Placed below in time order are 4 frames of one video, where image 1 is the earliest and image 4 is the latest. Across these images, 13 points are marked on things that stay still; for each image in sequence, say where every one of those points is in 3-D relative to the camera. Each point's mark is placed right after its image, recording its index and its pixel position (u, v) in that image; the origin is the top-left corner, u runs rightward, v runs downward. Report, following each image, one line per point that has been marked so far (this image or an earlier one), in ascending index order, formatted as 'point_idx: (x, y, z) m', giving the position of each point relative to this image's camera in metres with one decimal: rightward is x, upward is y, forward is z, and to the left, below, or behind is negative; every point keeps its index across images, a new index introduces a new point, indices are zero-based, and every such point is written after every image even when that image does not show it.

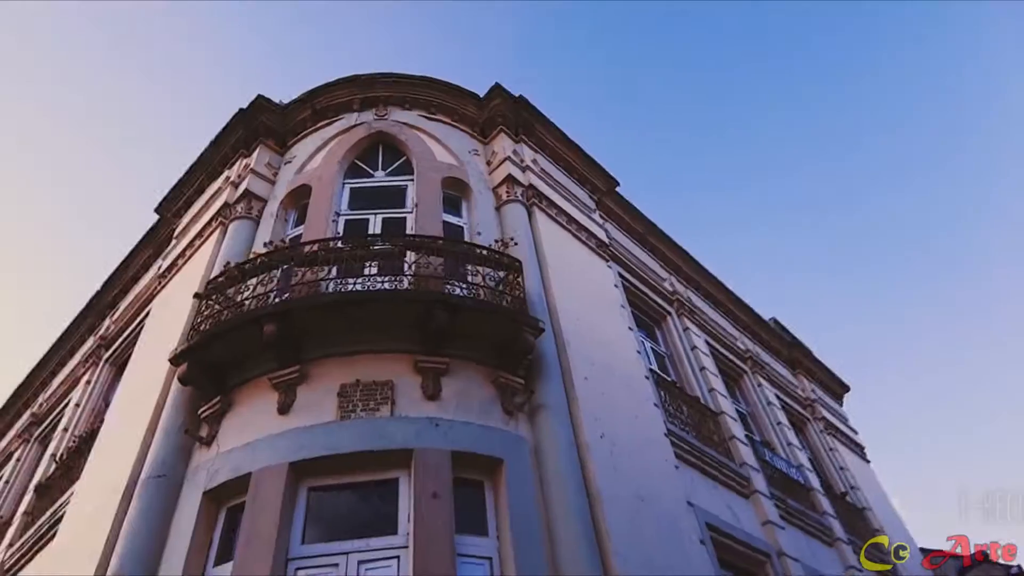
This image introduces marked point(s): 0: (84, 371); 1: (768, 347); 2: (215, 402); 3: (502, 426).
0: (-8.3, -1.6, +13.5) m
1: (+6.3, -1.4, +17.1) m
2: (-3.2, -1.2, +7.4) m
3: (-0.1, -1.4, +7.2) m
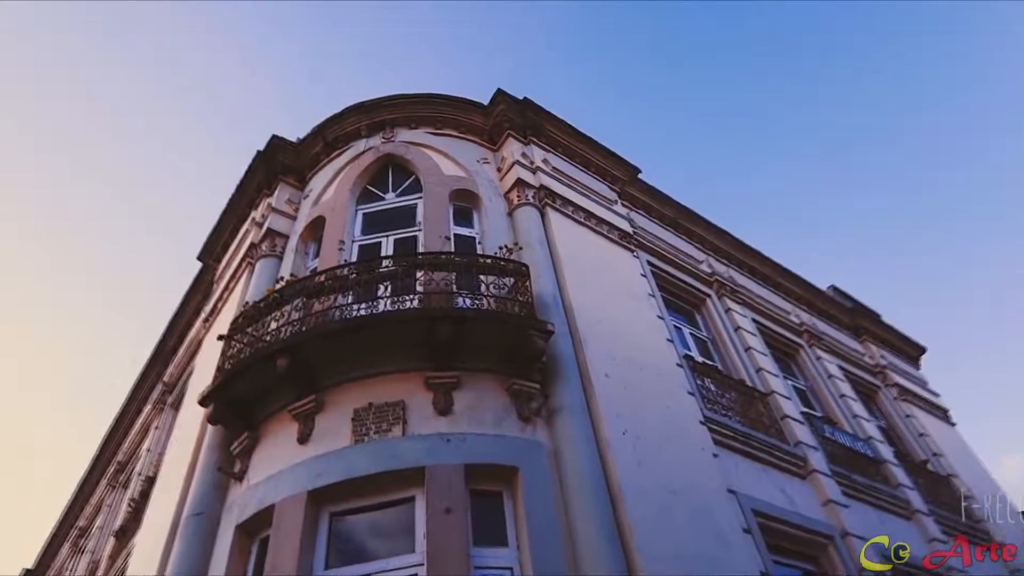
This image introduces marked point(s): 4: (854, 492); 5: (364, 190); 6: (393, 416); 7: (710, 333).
0: (-7.3, -2.6, +14.3) m
1: (+7.4, -0.7, +16.3) m
2: (-3.0, -1.7, +7.7) m
3: (+0.1, -1.5, +7.2) m
4: (+5.2, -3.1, +10.6) m
5: (-2.3, +1.5, +10.9) m
6: (-1.2, -1.3, +7.1) m
7: (+3.5, -0.8, +12.4) m
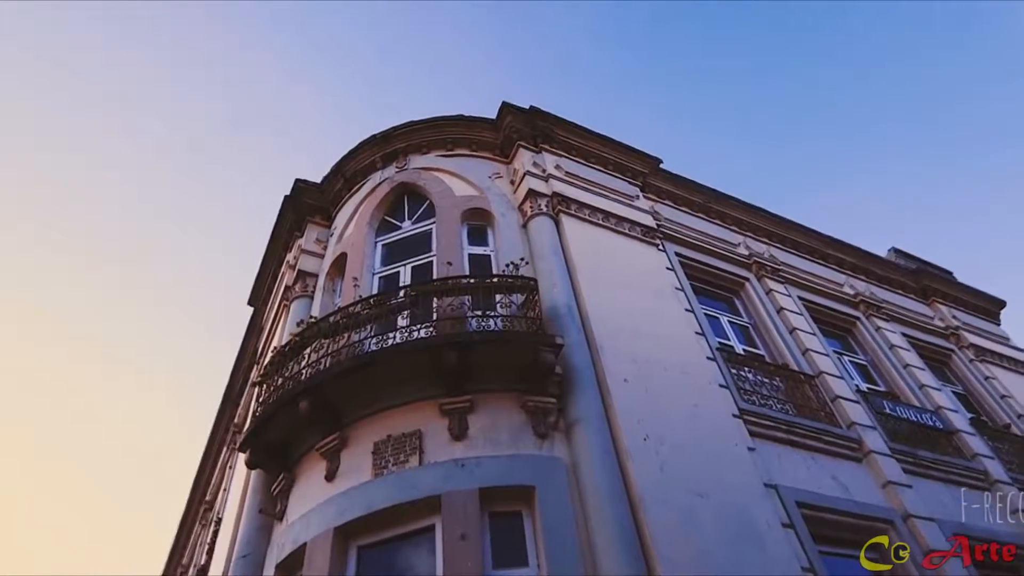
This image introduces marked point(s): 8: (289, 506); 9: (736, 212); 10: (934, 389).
0: (-6.2, -3.7, +15.1) m
1: (+8.4, +0.1, +15.5) m
2: (-2.7, -2.2, +8.0) m
3: (+0.2, -1.7, +7.2) m
4: (+5.9, -2.6, +10.1) m
5: (-2.1, +1.1, +11.1) m
6: (-1.1, -1.6, +7.2) m
7: (+4.2, -0.5, +12.1) m
8: (-2.5, -2.5, +7.8) m
9: (+4.5, +1.5, +13.9) m
10: (+7.6, -1.8, +12.5) m
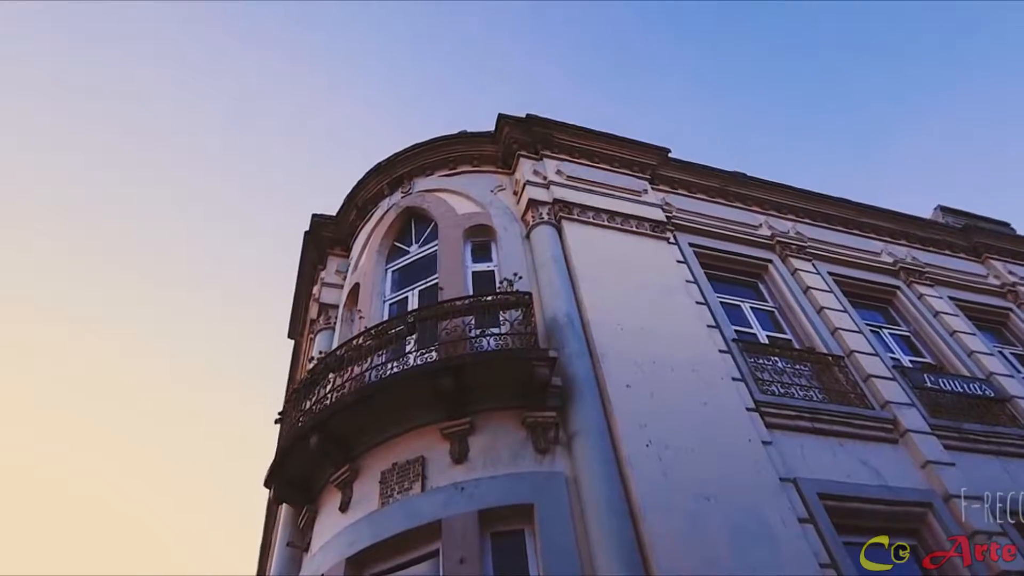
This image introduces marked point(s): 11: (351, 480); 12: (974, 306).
0: (-5.1, -4.4, +15.7) m
1: (+8.9, +0.9, +14.7) m
2: (-2.5, -2.7, +8.4) m
3: (+0.3, -1.9, +7.3) m
4: (+6.2, -2.2, +9.6) m
5: (-2.0, +0.7, +11.4) m
6: (-1.0, -2.0, +7.4) m
7: (+4.5, -0.2, +11.7) m
8: (-2.3, -2.9, +8.1) m
9: (+4.8, +1.9, +13.5) m
10: (+8.0, -1.1, +11.8) m
11: (-1.8, -2.2, +7.9) m
12: (+9.0, -0.4, +13.5) m
